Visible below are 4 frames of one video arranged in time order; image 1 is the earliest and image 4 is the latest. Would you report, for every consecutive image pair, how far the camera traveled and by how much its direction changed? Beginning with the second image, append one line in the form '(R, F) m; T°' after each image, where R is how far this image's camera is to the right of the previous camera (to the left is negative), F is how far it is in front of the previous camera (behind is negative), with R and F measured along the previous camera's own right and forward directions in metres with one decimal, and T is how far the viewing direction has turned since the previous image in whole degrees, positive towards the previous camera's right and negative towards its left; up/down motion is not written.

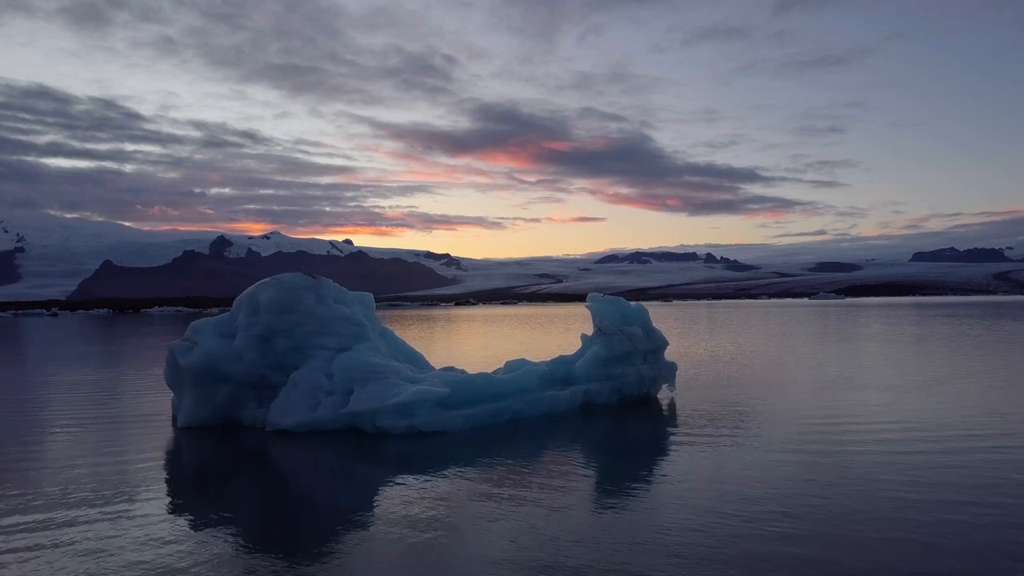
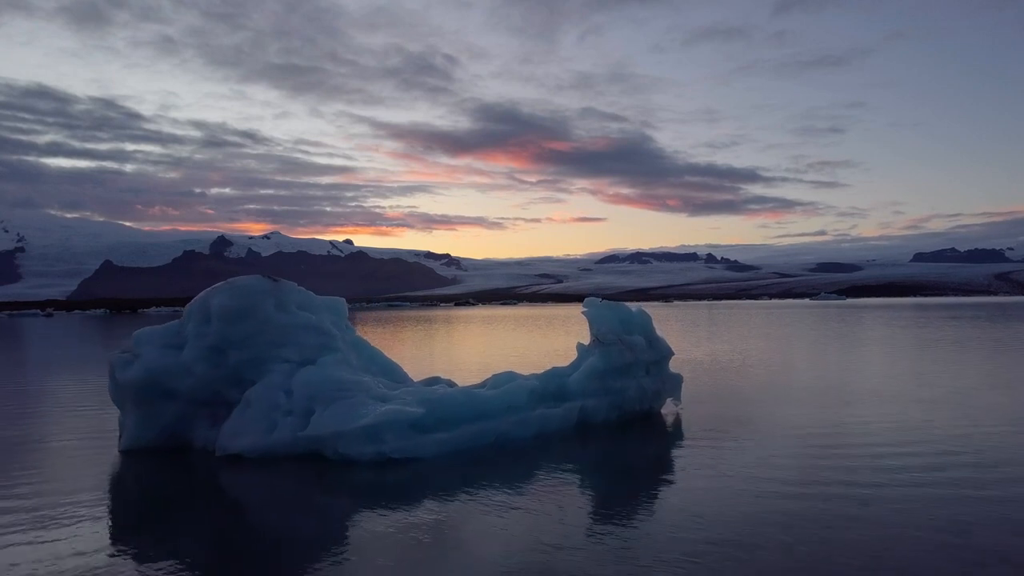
(0.0, +0.4) m; 0°
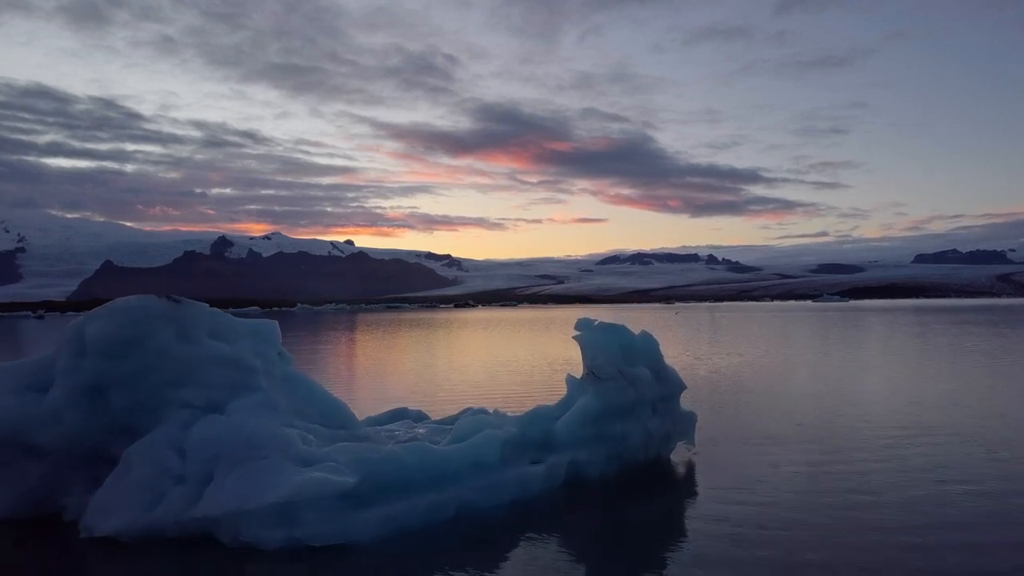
(+0.1, +0.9) m; 0°
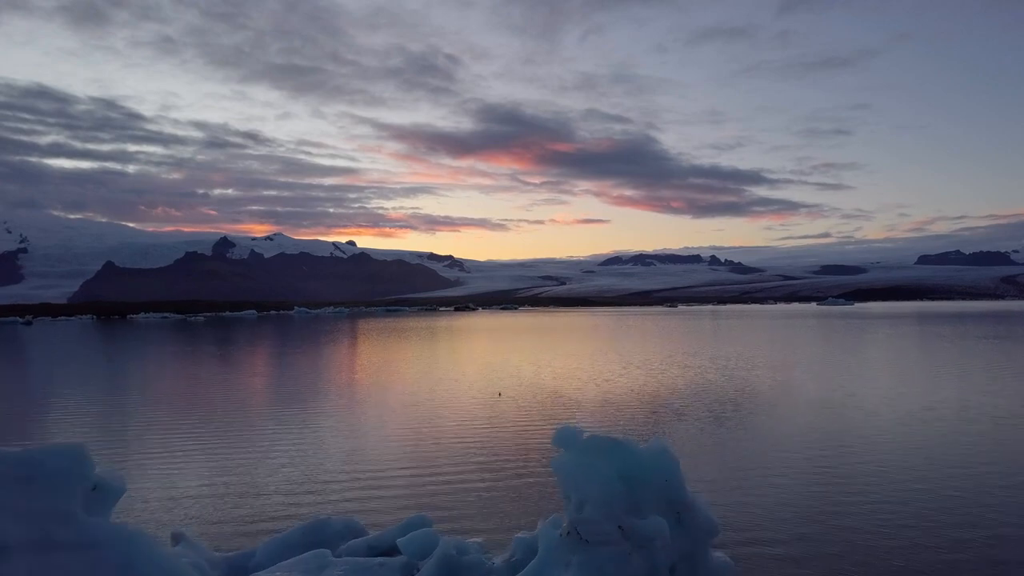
(+0.2, +1.4) m; 0°
